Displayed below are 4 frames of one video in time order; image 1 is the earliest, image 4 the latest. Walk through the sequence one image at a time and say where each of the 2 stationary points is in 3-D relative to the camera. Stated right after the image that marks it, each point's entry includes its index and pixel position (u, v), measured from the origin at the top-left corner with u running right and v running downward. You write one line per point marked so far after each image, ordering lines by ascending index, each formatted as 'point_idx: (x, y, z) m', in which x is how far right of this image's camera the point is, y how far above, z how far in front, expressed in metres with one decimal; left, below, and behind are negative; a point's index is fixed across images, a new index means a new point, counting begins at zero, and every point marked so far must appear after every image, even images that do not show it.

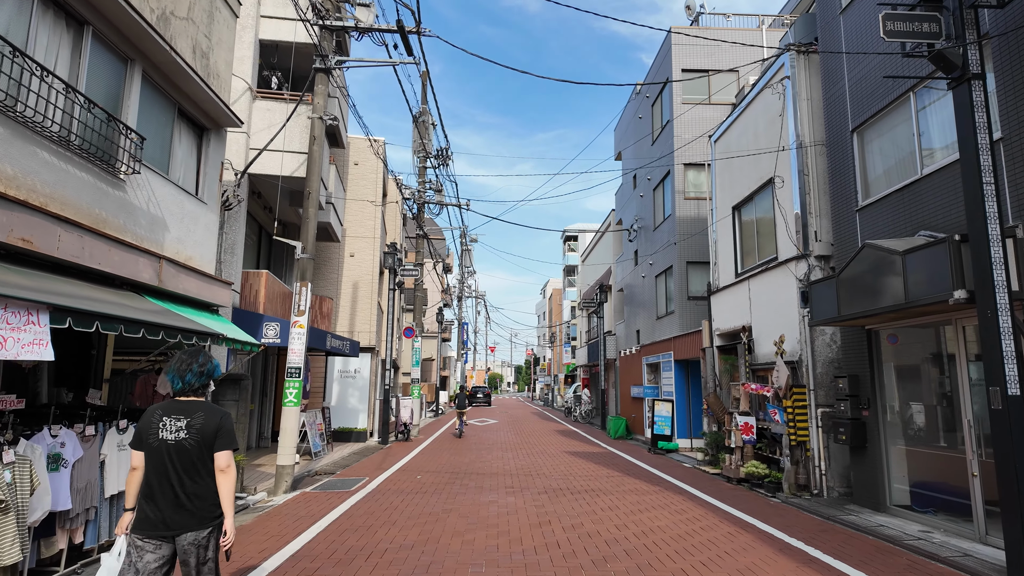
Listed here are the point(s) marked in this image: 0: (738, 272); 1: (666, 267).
0: (+4.8, +0.3, +12.4) m
1: (+4.6, +0.6, +17.7) m
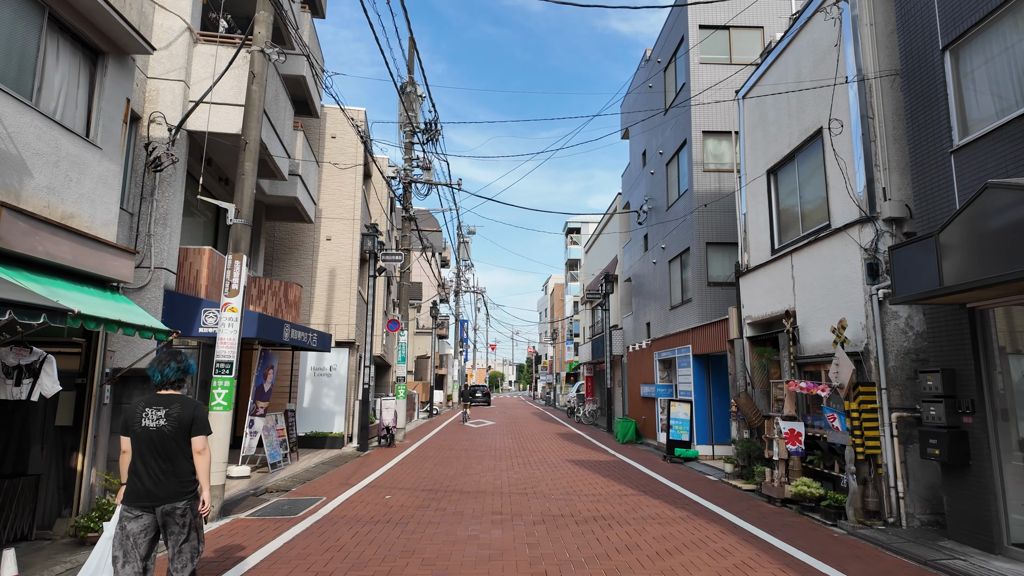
0: (+4.6, +0.7, +10.4) m
1: (+4.5, +1.0, +15.6) m
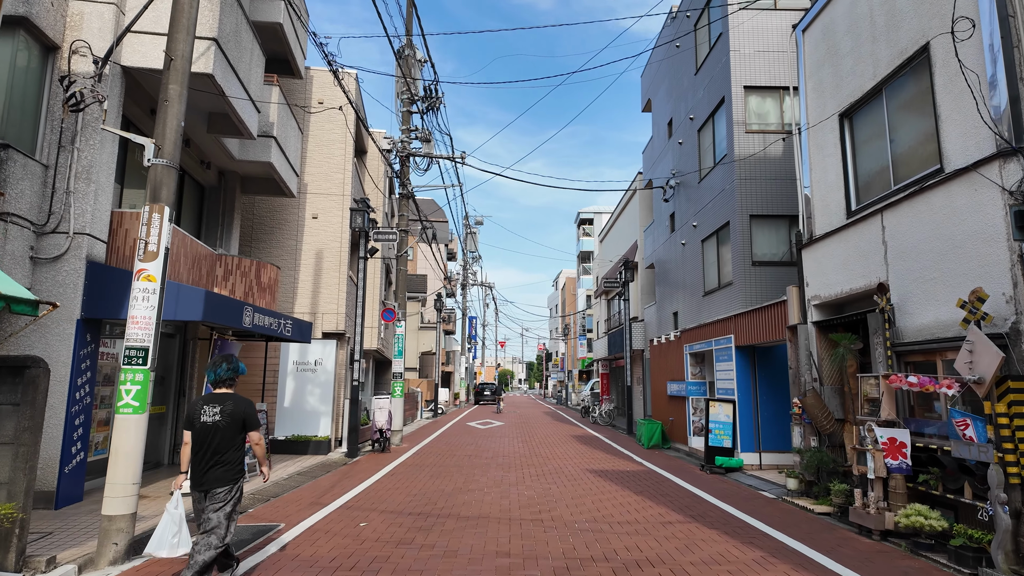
0: (+4.8, +1.1, +8.3) m
1: (+4.7, +1.4, +13.6) m
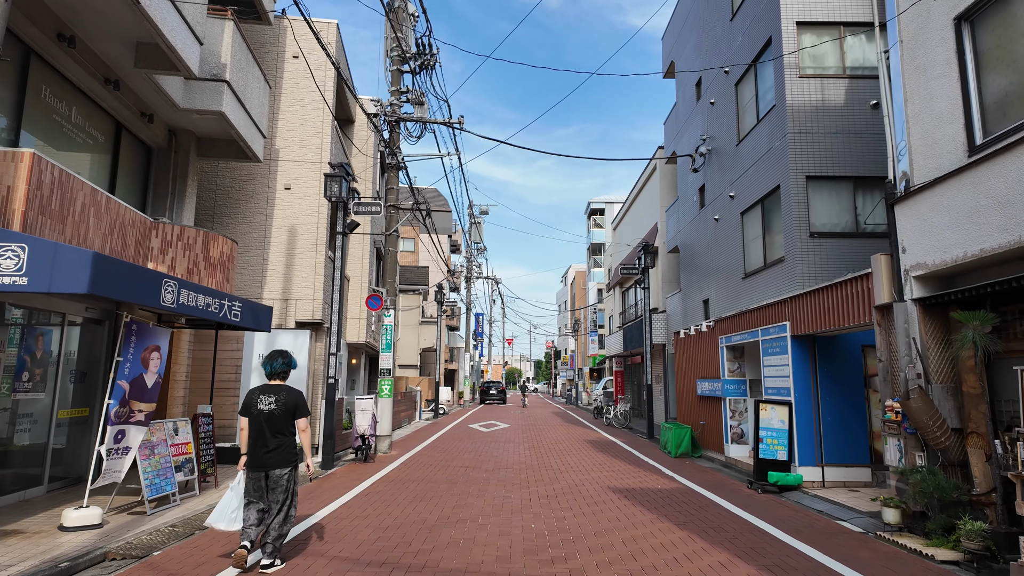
0: (+4.8, +1.5, +6.1) m
1: (+4.8, +1.8, +11.3) m
